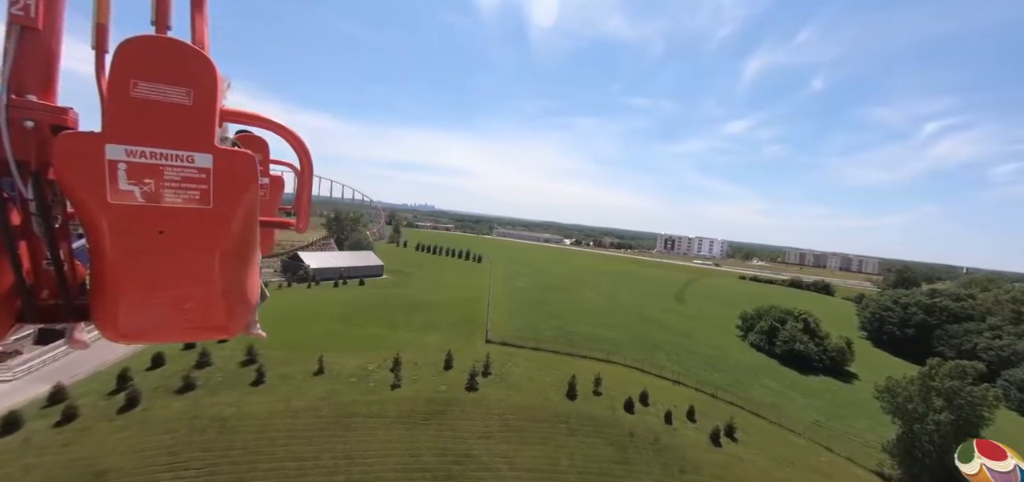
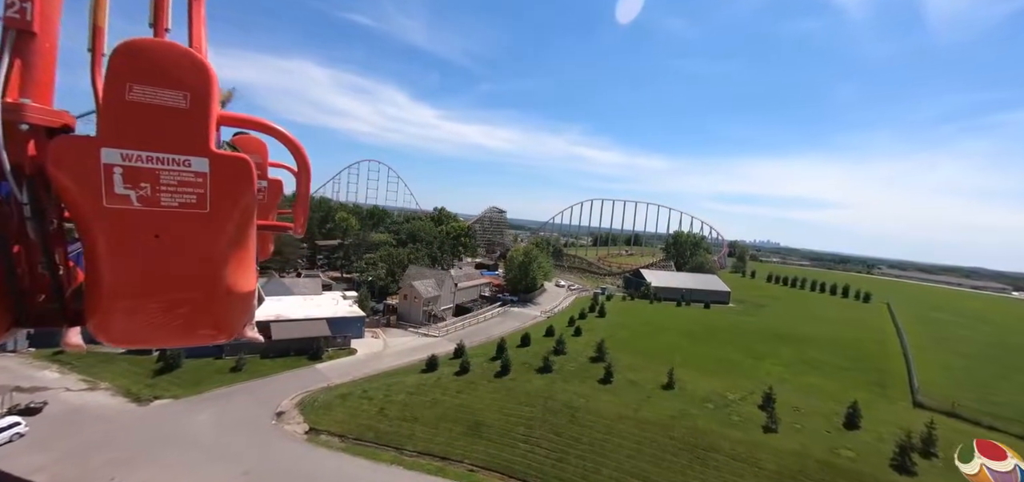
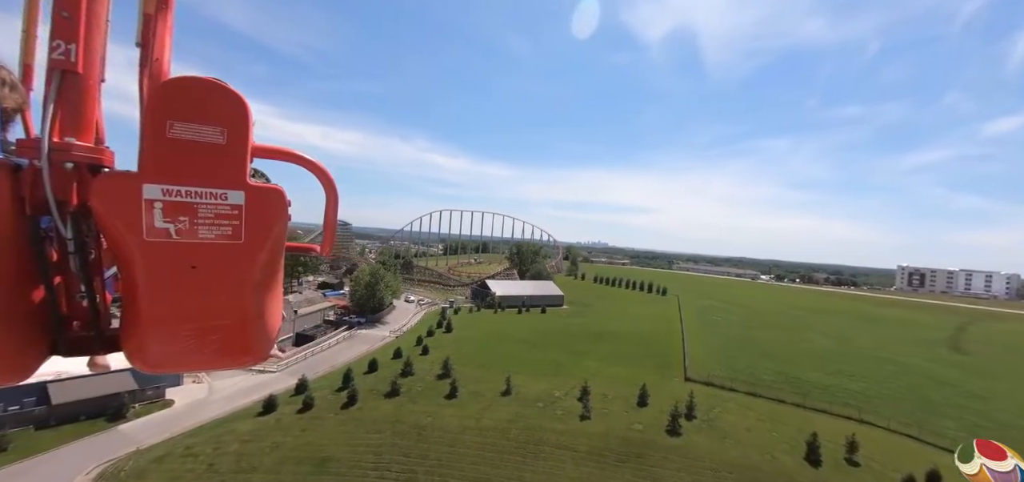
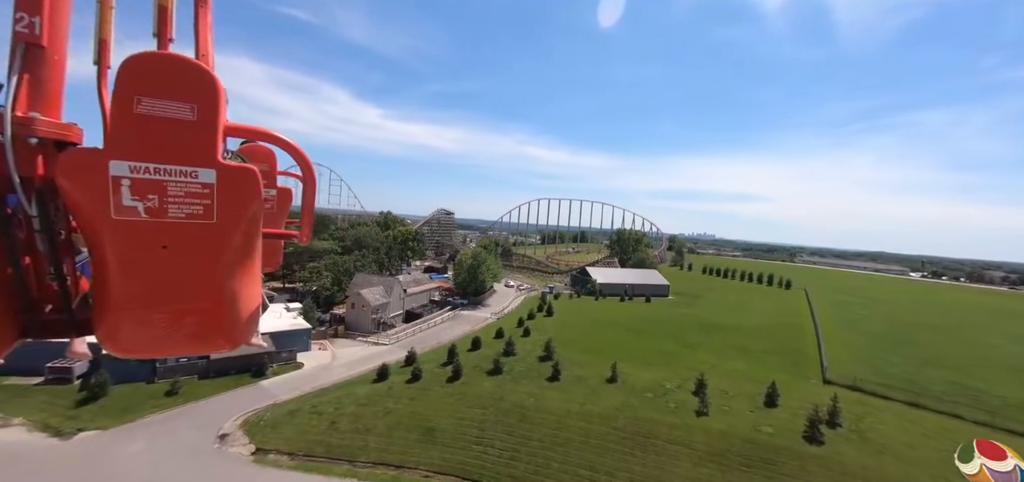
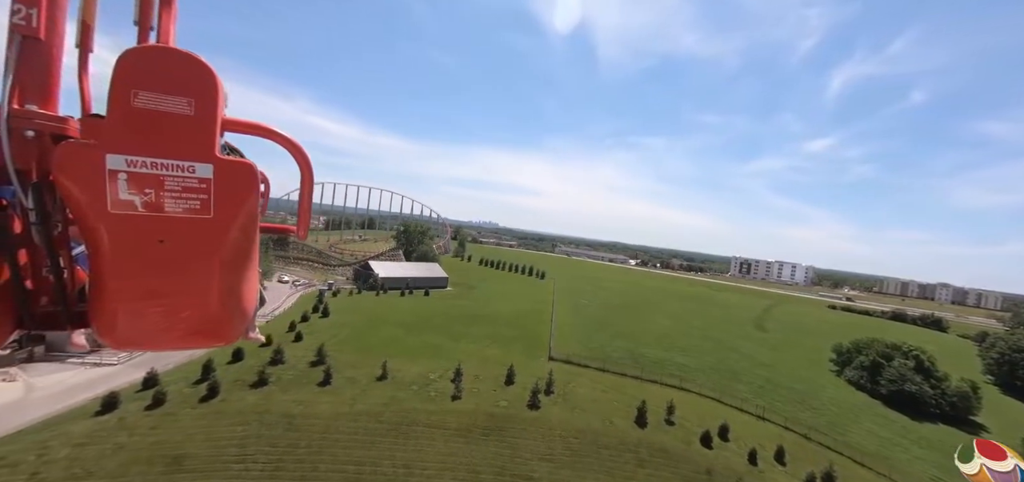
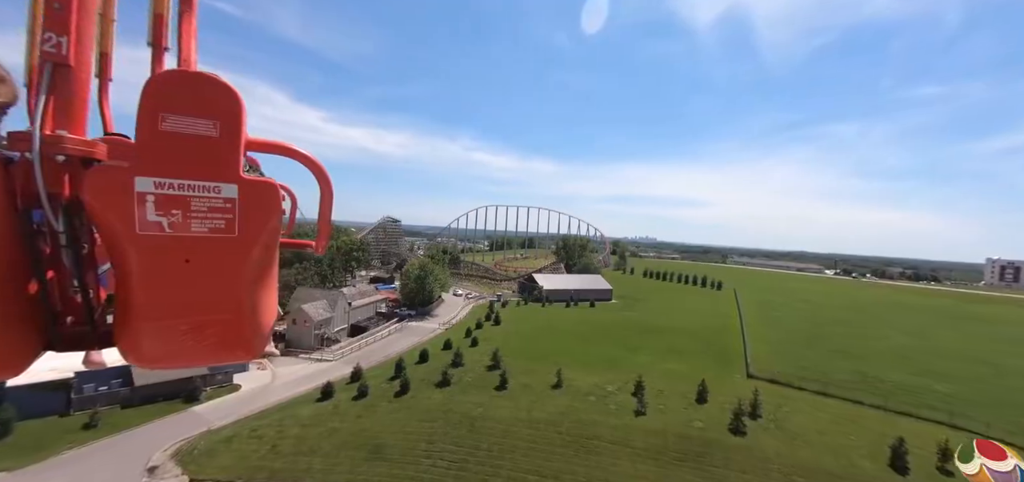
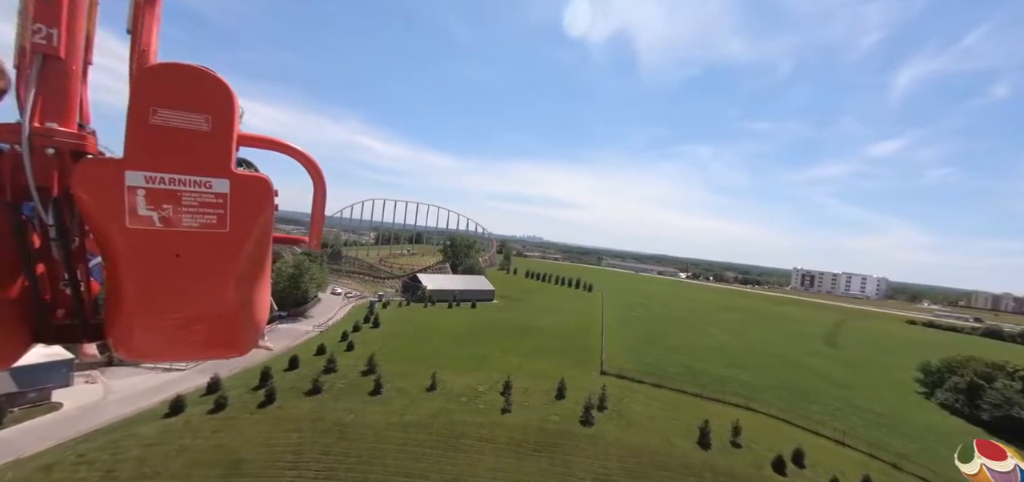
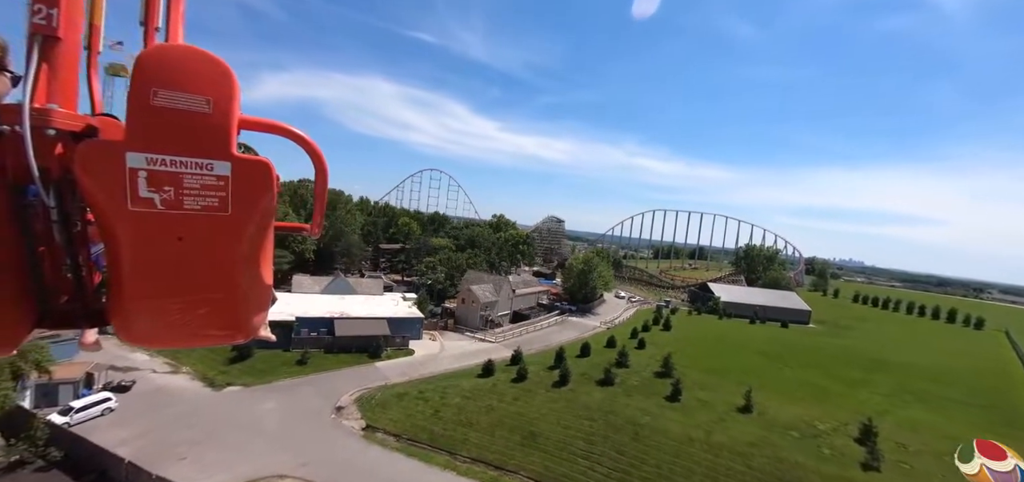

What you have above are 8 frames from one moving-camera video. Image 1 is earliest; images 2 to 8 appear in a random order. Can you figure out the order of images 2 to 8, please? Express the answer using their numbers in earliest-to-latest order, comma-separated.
5, 7, 3, 6, 4, 2, 8
